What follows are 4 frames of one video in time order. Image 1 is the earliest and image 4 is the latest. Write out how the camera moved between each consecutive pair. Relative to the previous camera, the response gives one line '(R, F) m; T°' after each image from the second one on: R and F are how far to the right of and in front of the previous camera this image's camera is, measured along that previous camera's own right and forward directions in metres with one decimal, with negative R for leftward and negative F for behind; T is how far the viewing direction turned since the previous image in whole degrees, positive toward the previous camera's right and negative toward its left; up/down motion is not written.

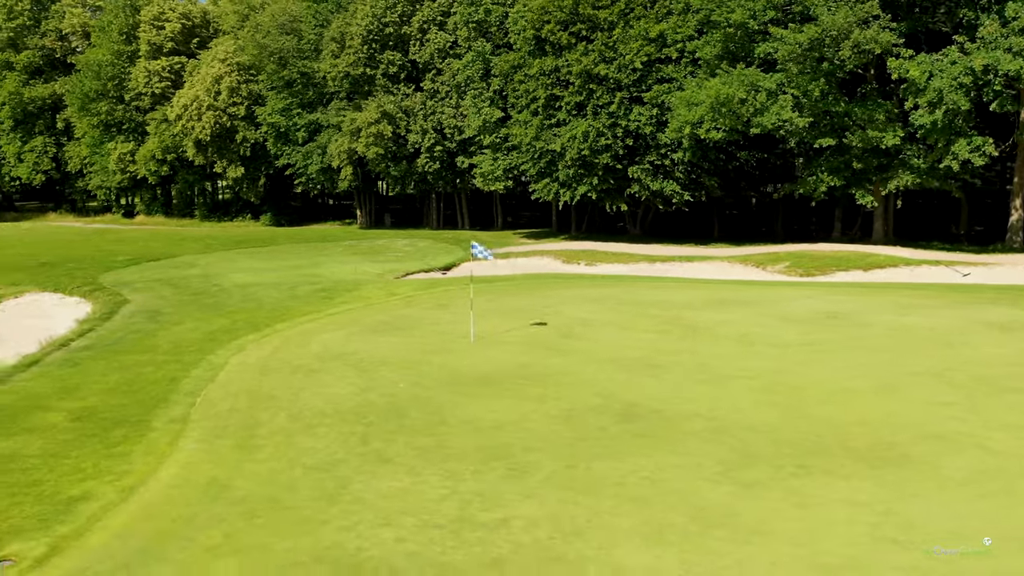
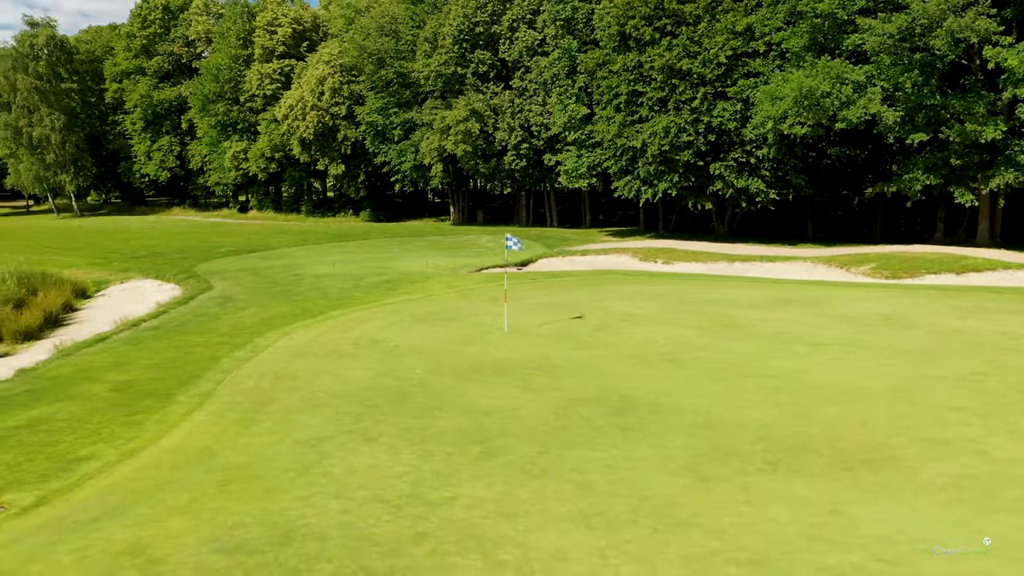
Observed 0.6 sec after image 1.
(+1.6, 0.0) m; -8°
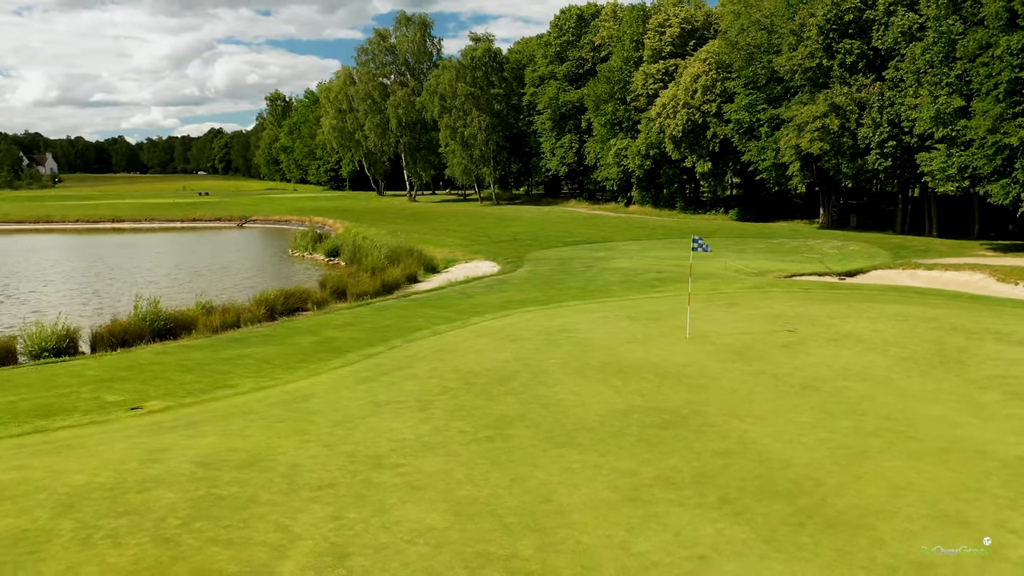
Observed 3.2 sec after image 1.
(+4.7, +0.9) m; -30°
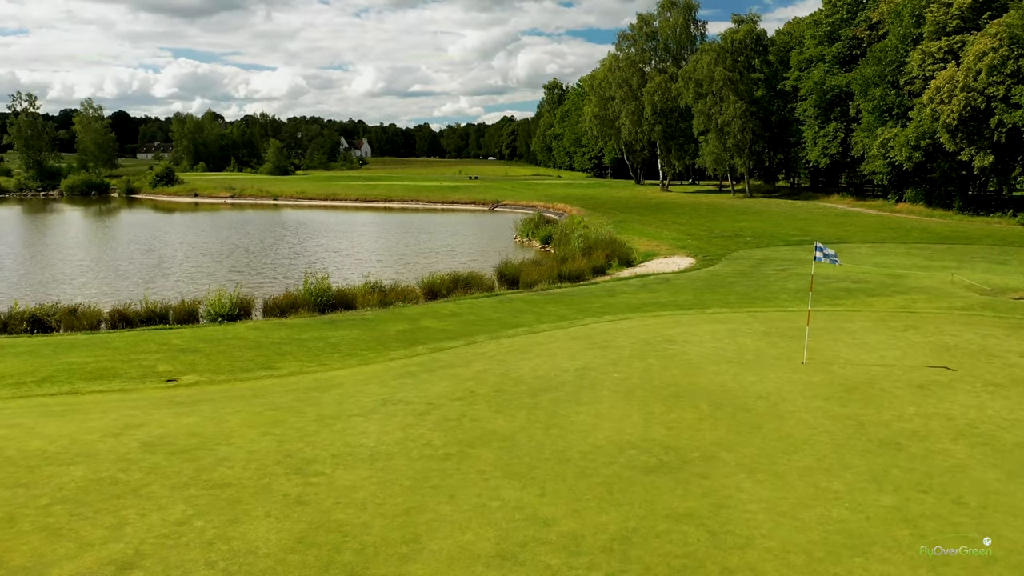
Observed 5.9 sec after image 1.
(+3.2, +1.7) m; -19°
